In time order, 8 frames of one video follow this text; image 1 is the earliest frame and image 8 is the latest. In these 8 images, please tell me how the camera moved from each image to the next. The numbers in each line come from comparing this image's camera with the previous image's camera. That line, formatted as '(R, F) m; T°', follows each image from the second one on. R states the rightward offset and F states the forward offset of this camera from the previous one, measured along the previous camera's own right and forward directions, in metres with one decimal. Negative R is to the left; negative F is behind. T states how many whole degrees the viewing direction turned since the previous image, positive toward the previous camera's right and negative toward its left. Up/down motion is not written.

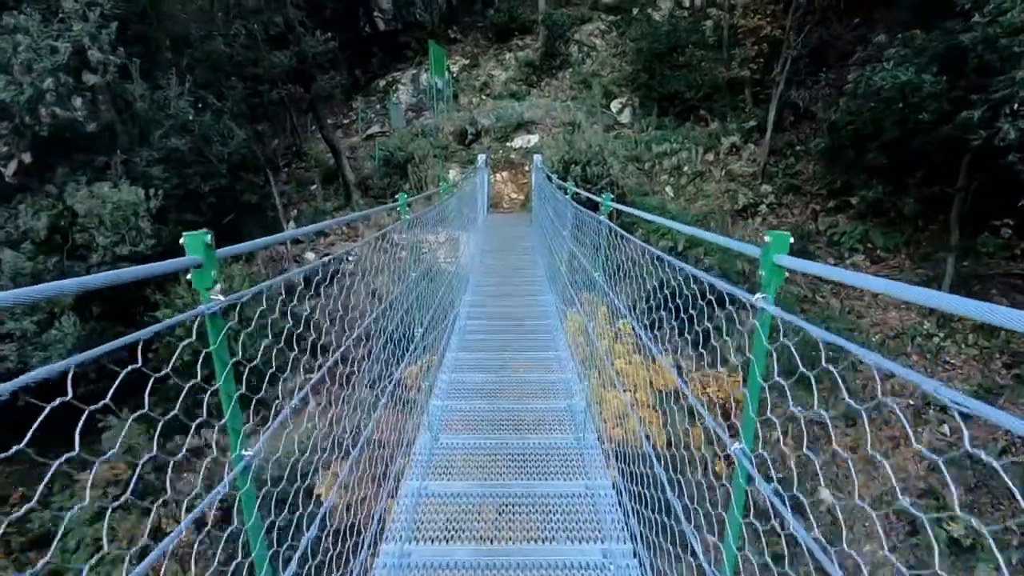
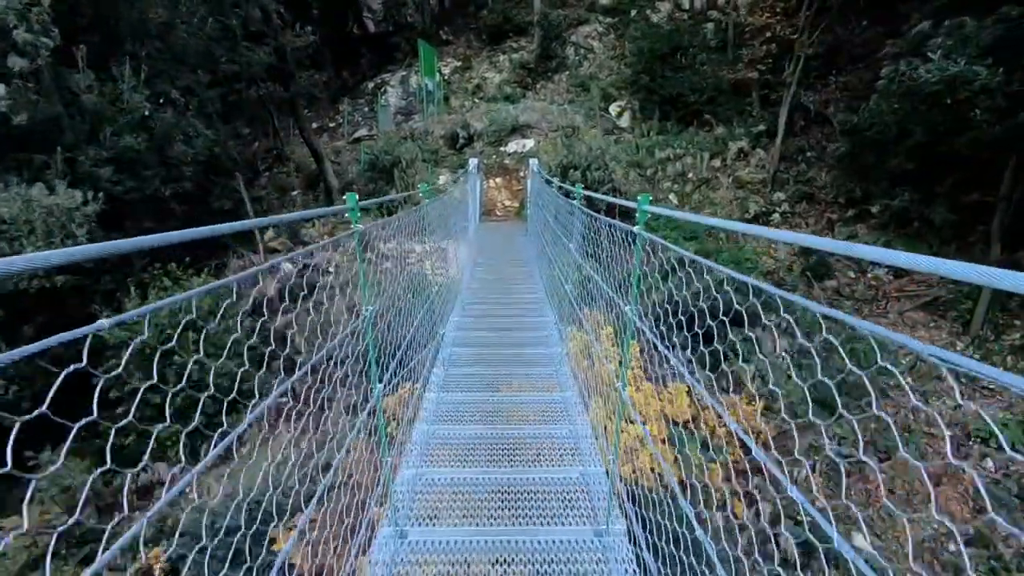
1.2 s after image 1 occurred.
(0.0, +0.4) m; +1°
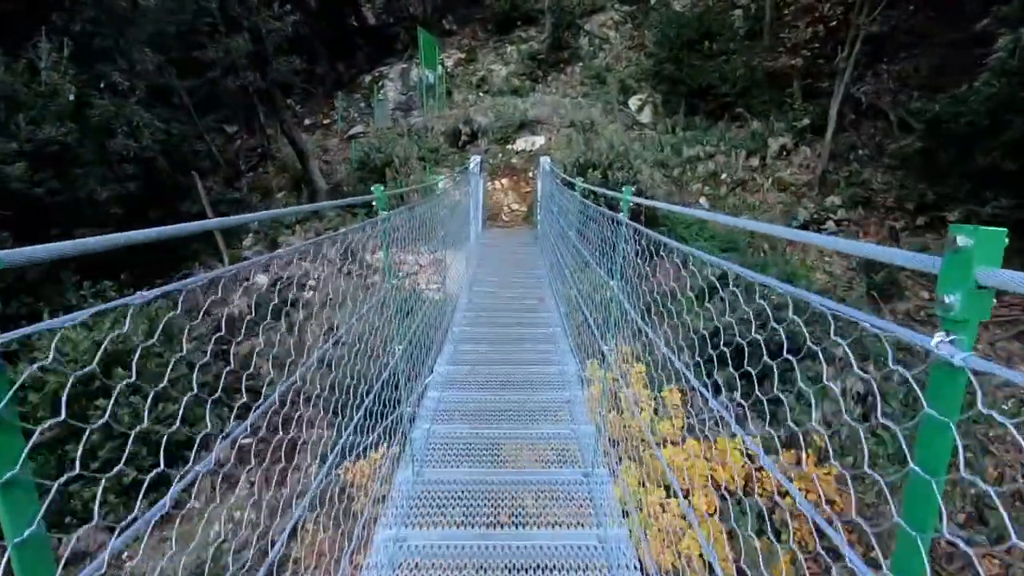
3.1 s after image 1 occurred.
(0.0, +0.7) m; -1°
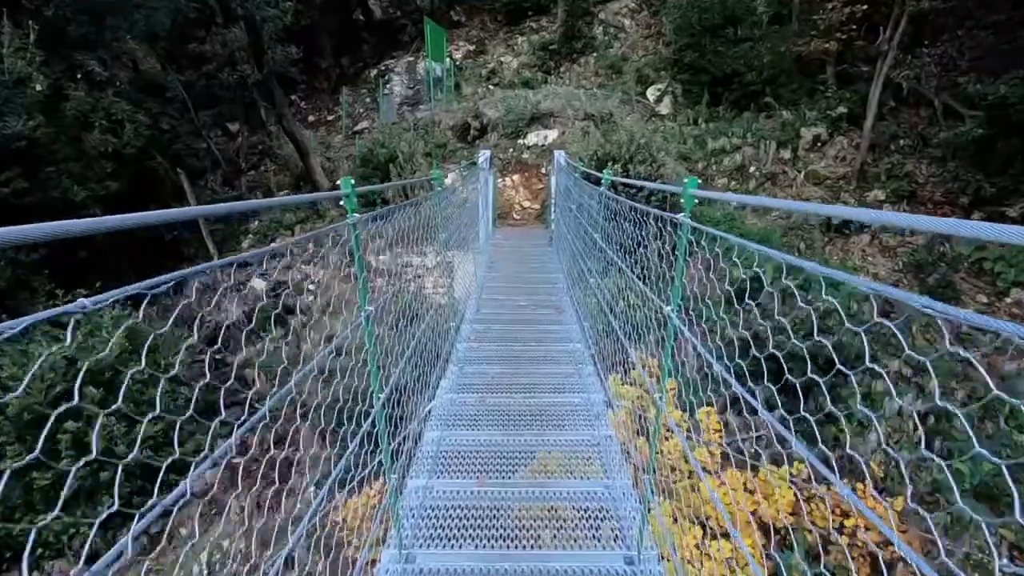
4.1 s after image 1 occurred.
(0.0, +0.3) m; -1°
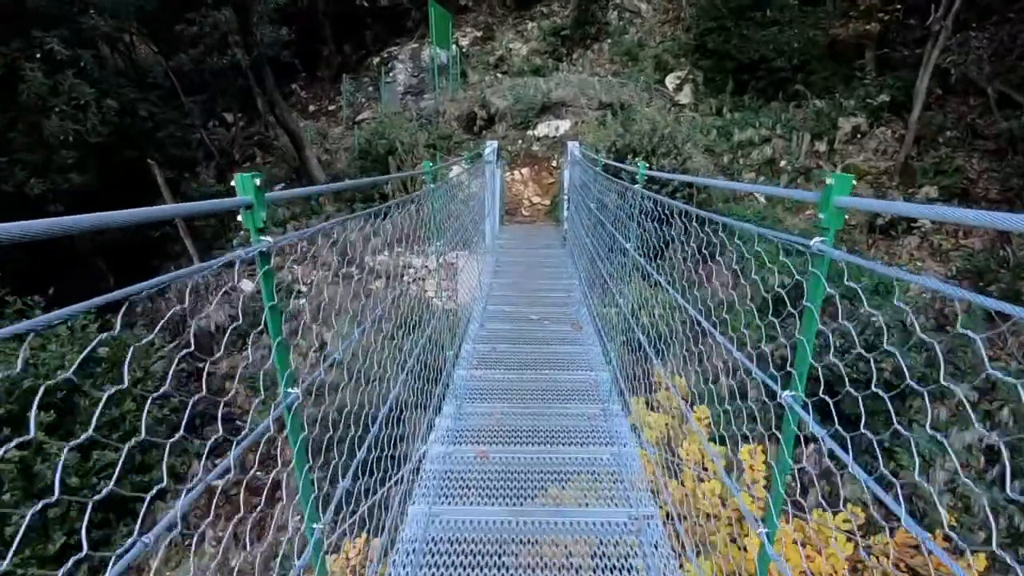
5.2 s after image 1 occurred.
(0.0, +0.3) m; -1°
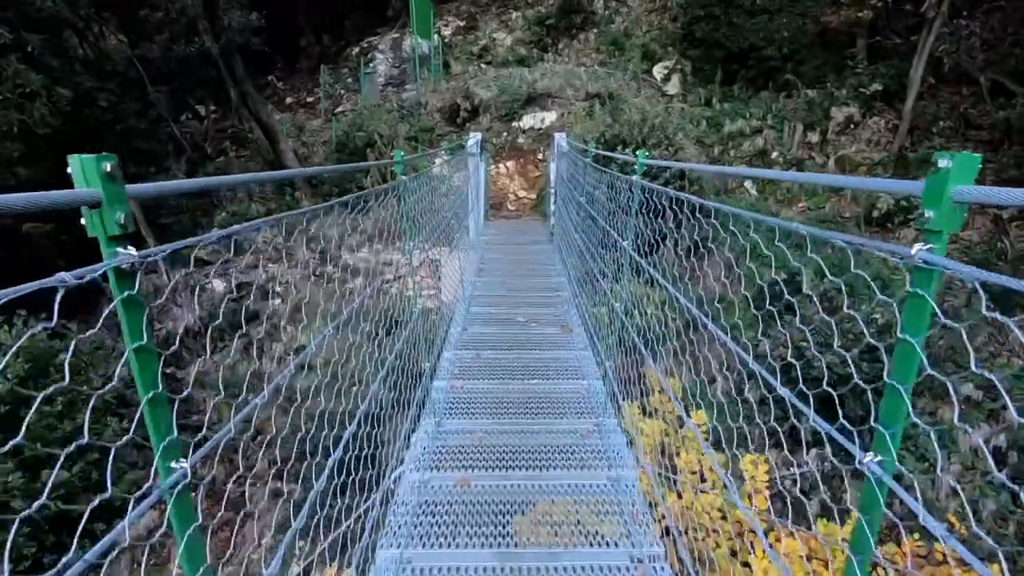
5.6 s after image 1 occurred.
(0.0, +0.1) m; +1°
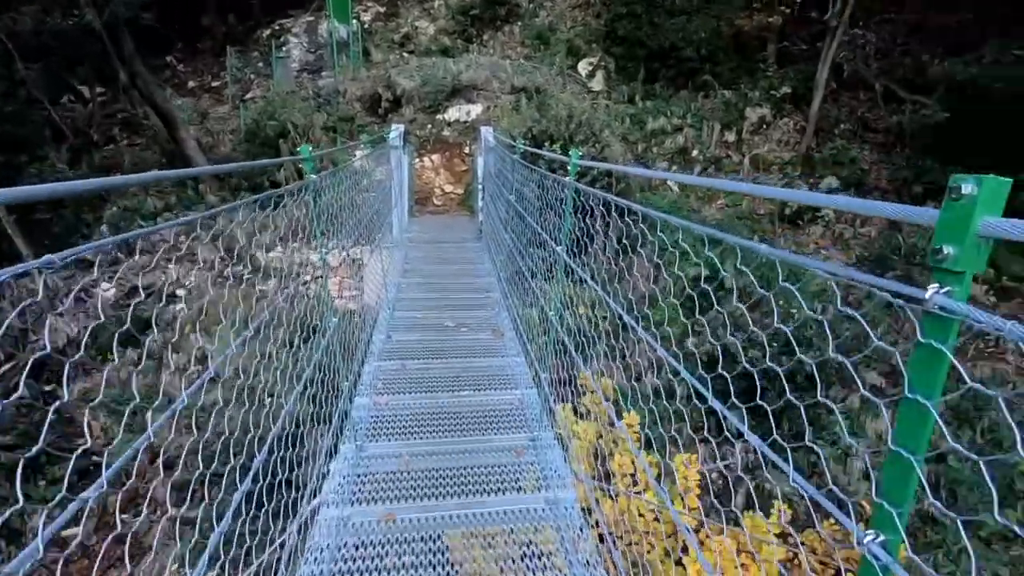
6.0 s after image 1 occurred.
(0.0, +0.1) m; +8°
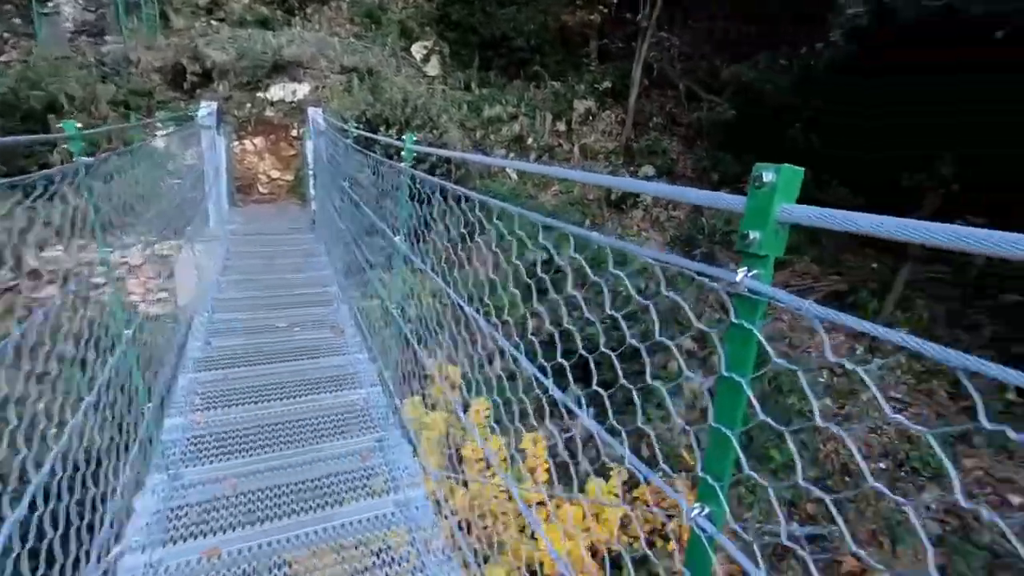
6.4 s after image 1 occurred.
(0.0, 0.0) m; +16°
